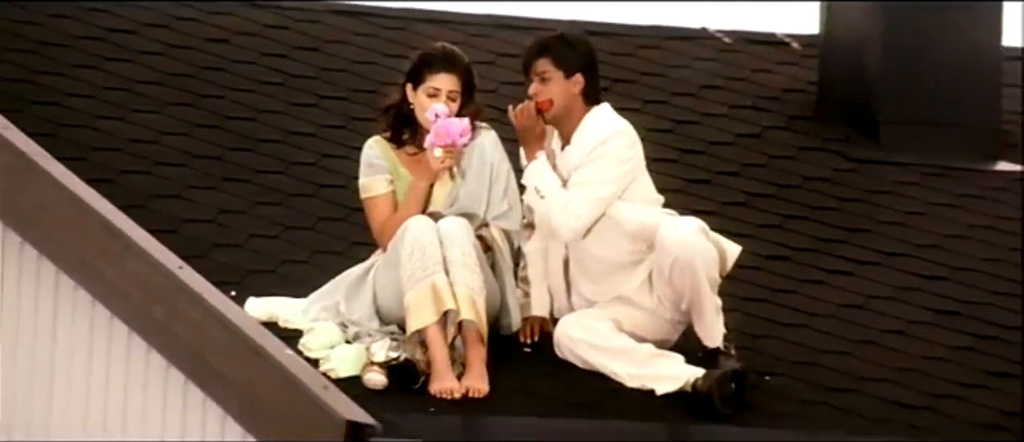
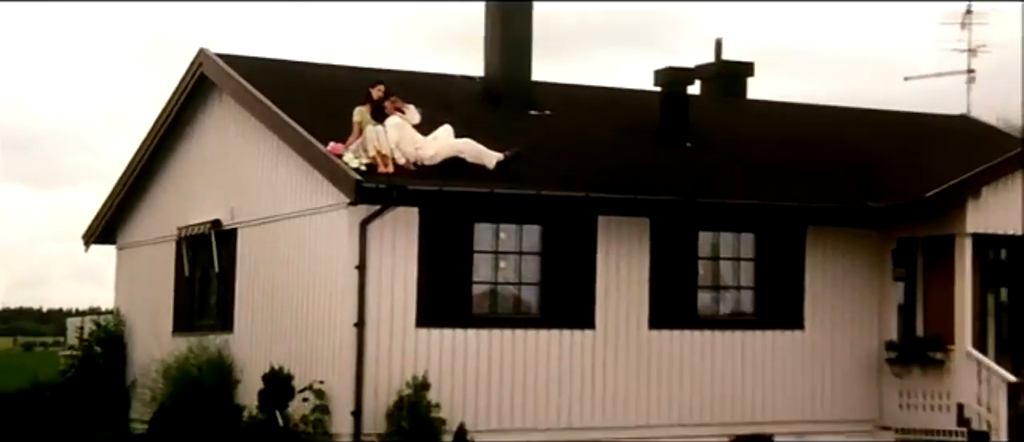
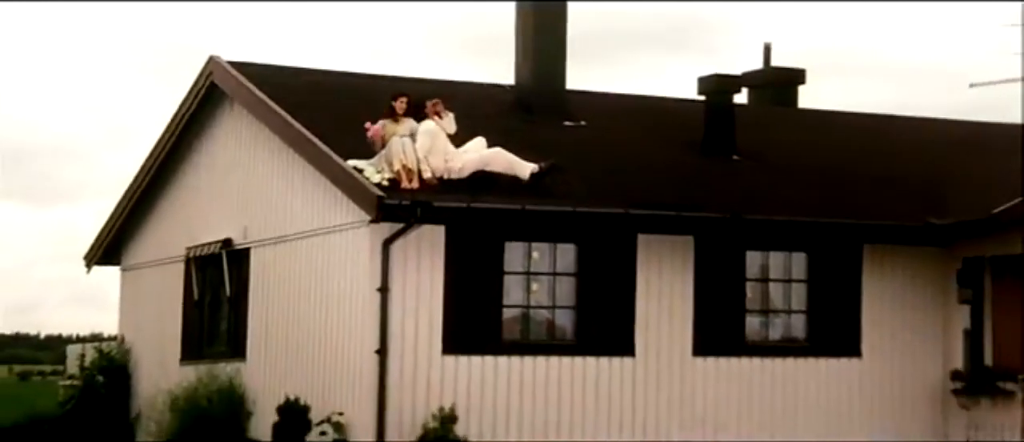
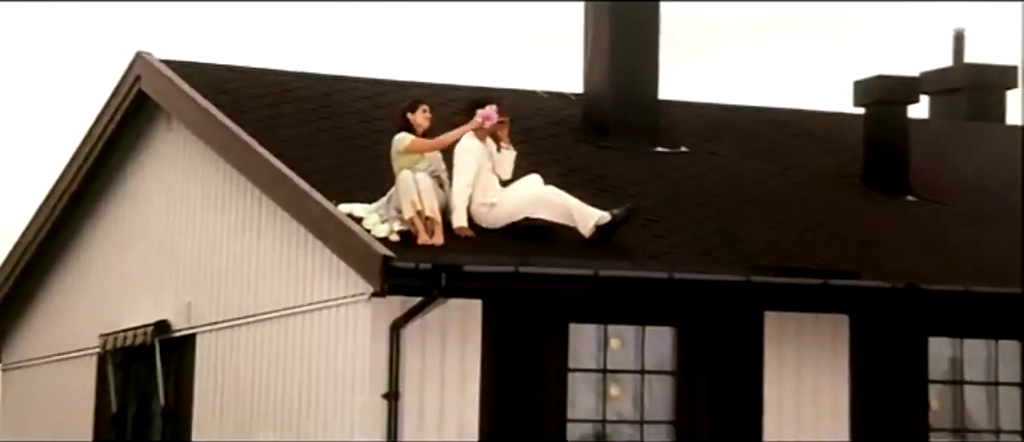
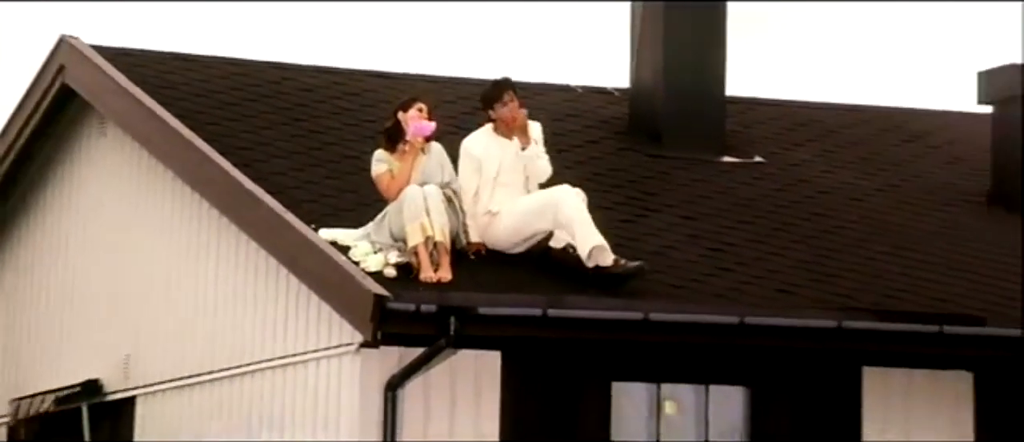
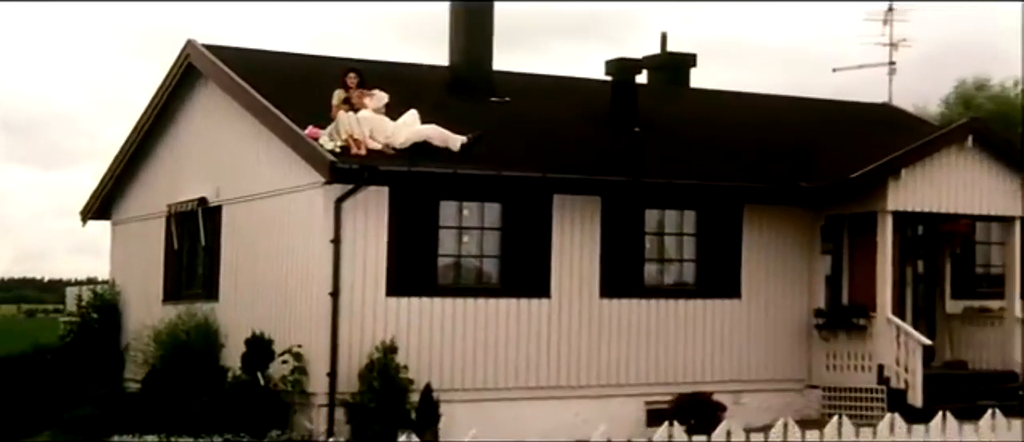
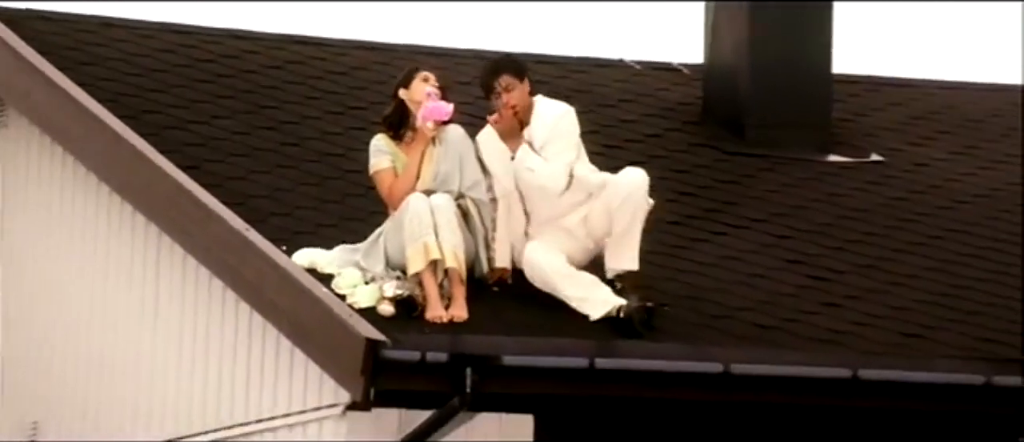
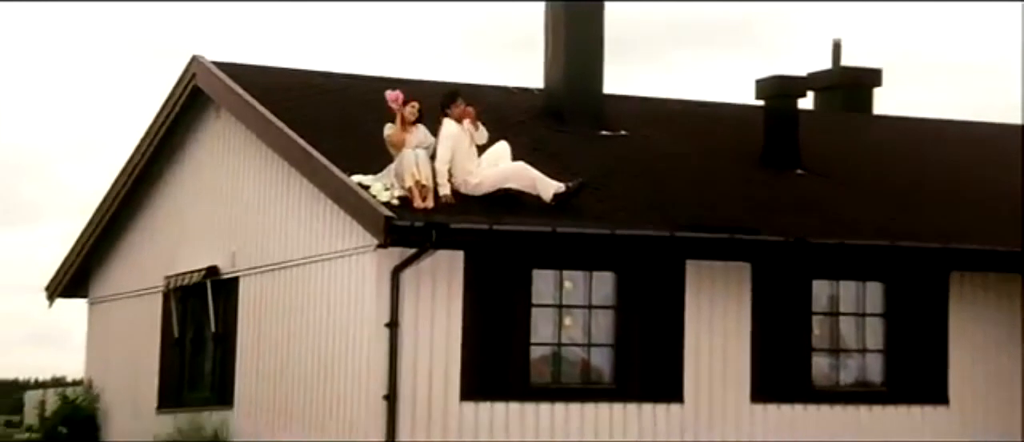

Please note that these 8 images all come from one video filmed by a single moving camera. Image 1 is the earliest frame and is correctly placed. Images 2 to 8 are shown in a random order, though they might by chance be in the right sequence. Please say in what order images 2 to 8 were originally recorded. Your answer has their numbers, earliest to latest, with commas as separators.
7, 5, 4, 8, 3, 2, 6
